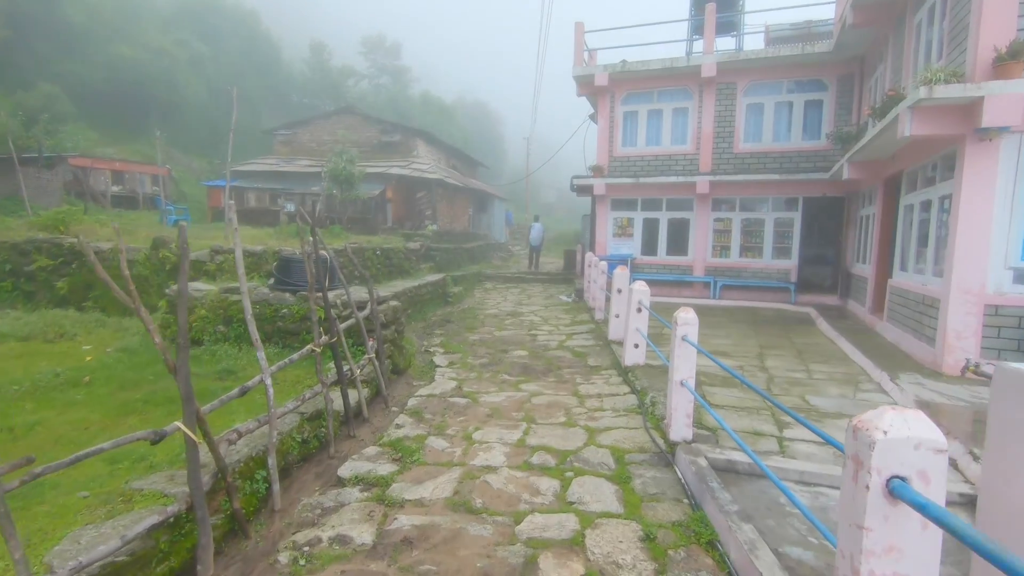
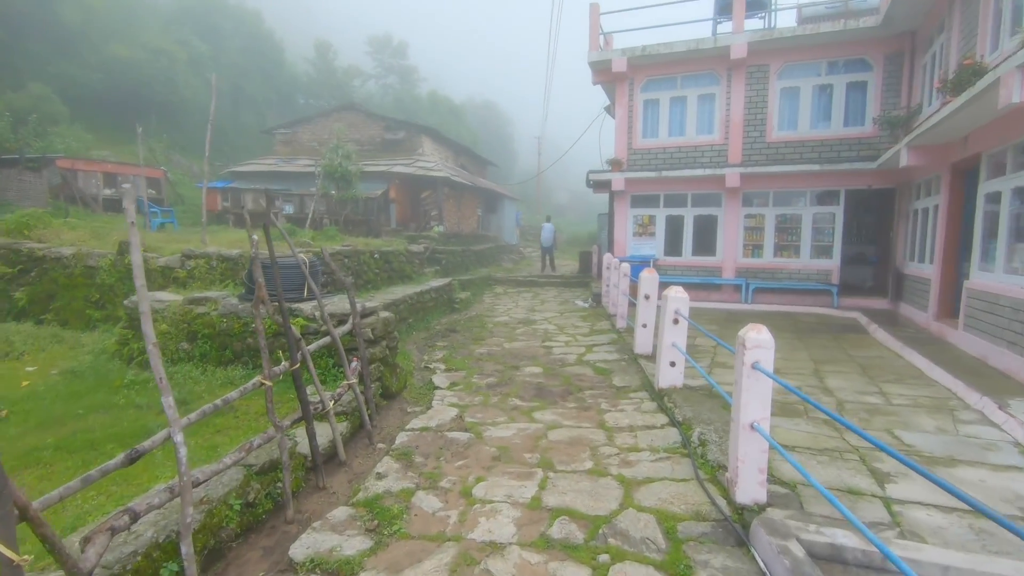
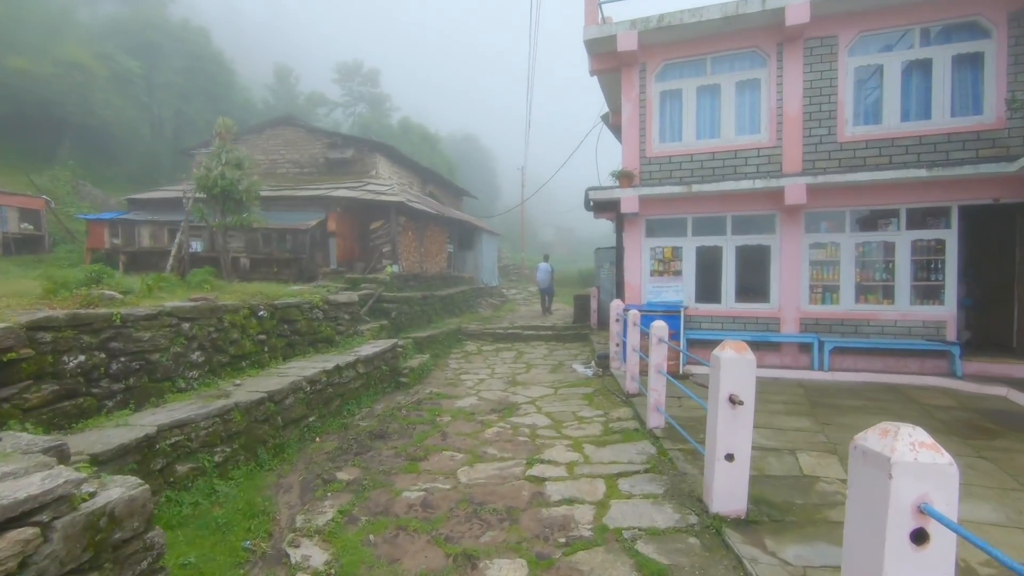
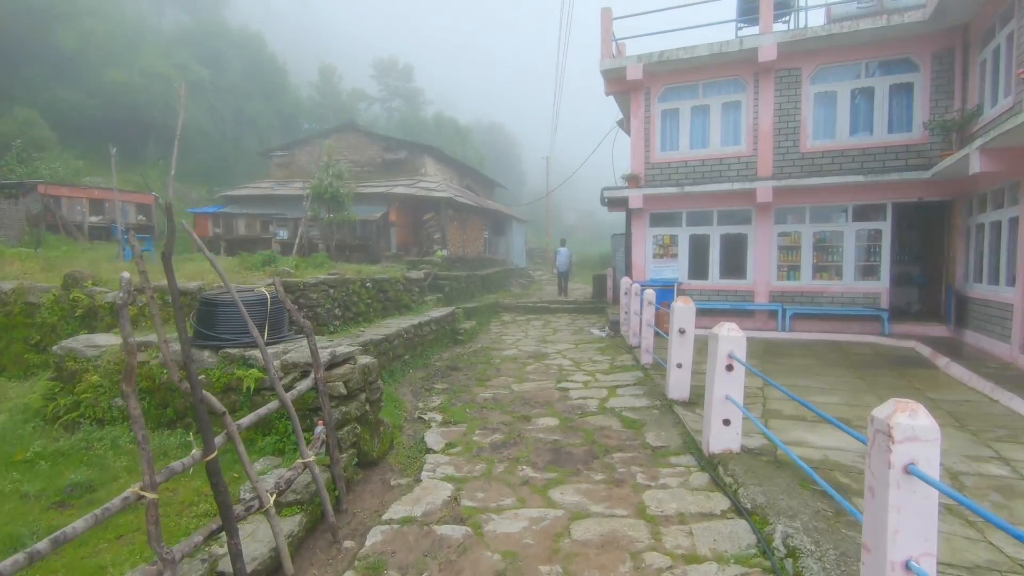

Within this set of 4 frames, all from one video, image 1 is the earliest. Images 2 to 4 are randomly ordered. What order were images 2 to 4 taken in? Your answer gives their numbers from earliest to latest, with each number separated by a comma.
2, 4, 3
